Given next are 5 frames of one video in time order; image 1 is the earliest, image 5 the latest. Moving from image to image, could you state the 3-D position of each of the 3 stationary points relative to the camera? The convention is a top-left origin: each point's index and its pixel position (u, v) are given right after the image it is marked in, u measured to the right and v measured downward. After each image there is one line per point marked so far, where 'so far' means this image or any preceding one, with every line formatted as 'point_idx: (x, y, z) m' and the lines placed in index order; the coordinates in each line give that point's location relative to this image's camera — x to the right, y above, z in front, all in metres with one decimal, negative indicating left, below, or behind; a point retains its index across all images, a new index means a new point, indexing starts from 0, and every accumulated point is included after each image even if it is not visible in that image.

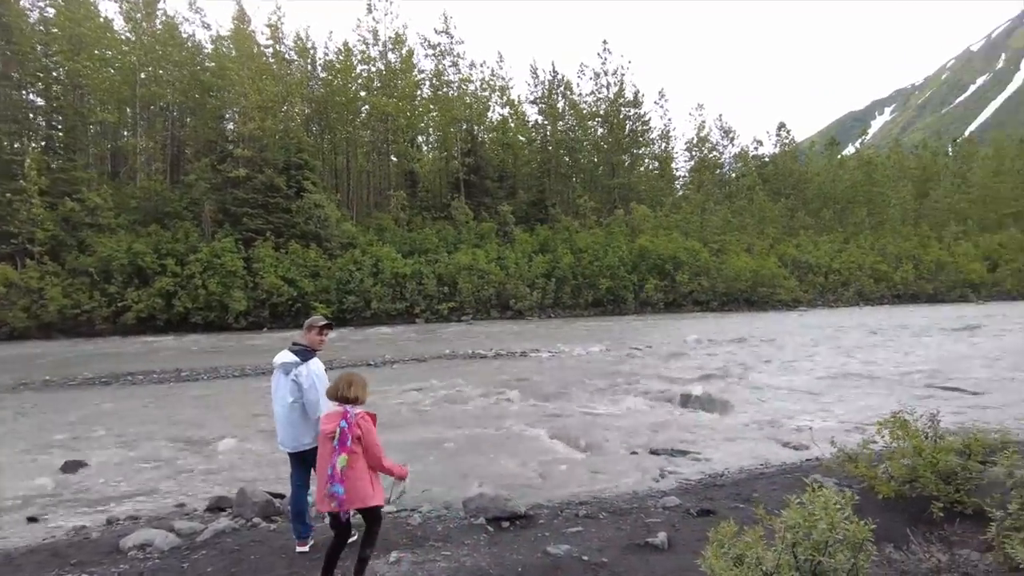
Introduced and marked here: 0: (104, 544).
0: (-3.3, -2.1, +5.5) m
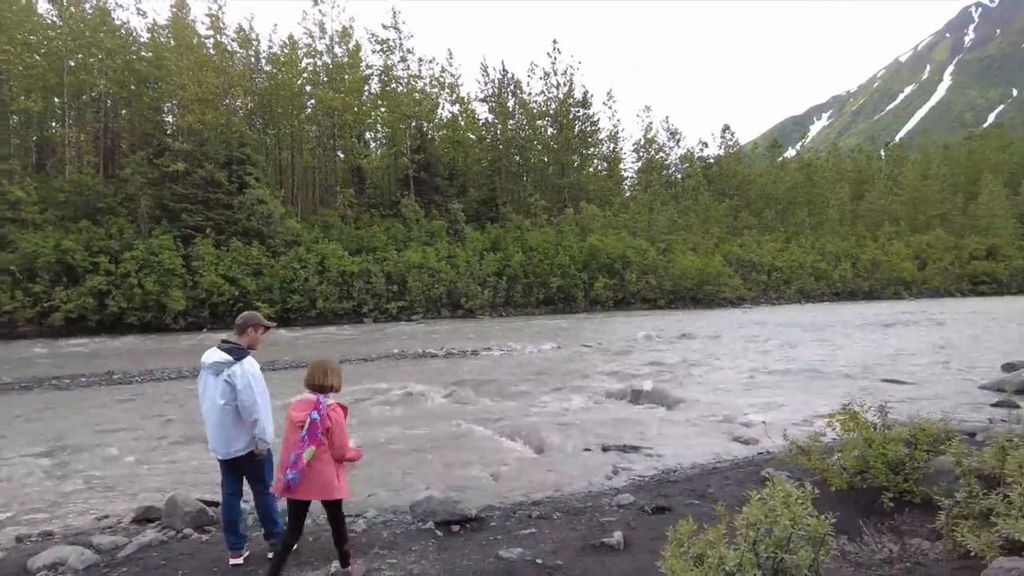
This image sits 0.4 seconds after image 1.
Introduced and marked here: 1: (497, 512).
0: (-3.7, -2.0, +5.0) m
1: (-0.1, -1.9, +5.7) m
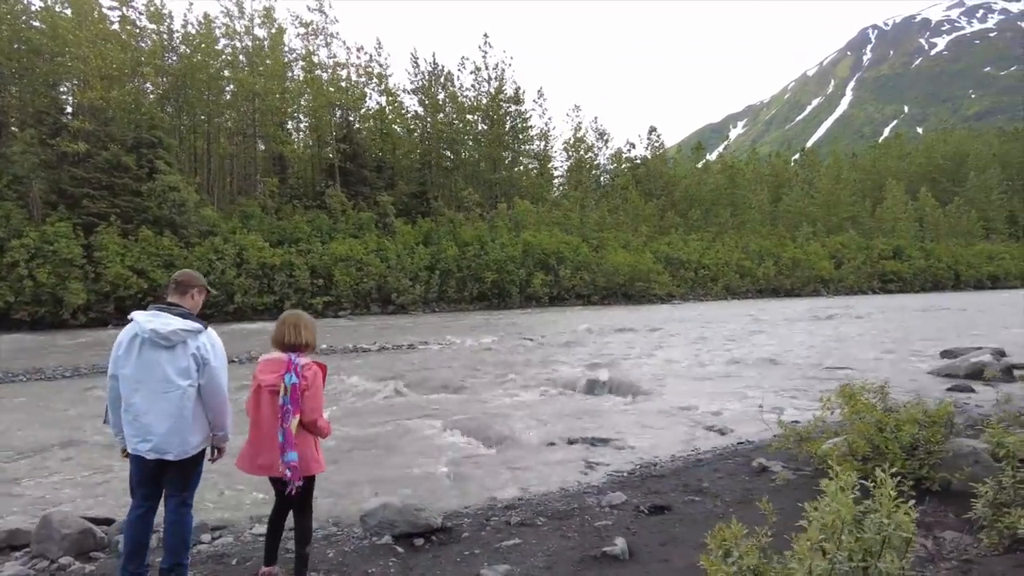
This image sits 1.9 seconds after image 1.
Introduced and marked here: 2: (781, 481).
0: (-3.8, -1.8, +3.6) m
1: (-0.3, -1.6, +4.7) m
2: (+2.3, -1.6, +5.6) m
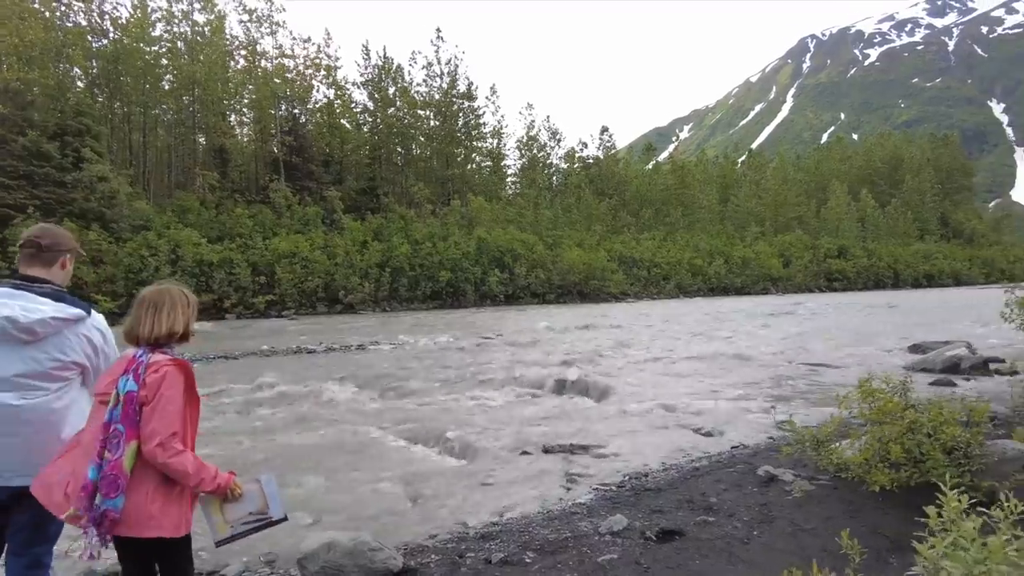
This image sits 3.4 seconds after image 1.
0: (-3.9, -1.6, +2.4) m
1: (-0.4, -1.5, +3.7) m
2: (+2.1, -1.5, +4.8) m
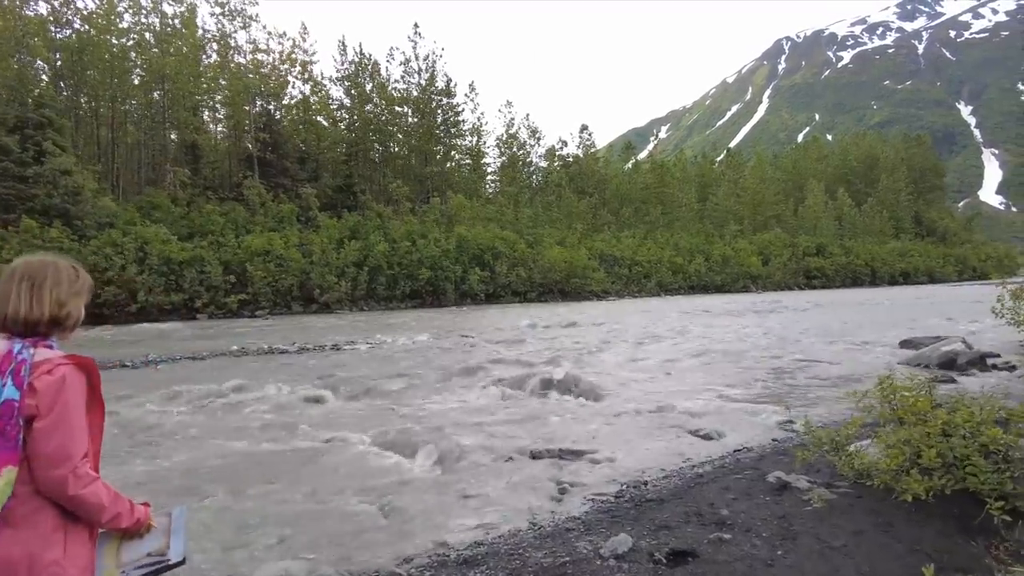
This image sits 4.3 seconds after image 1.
0: (-3.9, -1.6, +1.8) m
1: (-0.5, -1.4, +3.2) m
2: (+2.0, -1.4, +4.3) m
